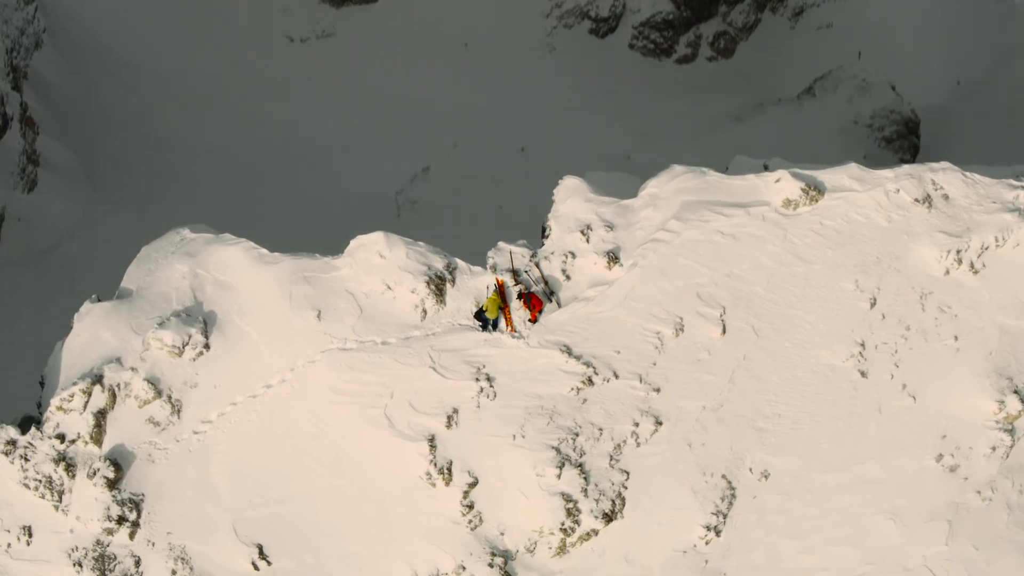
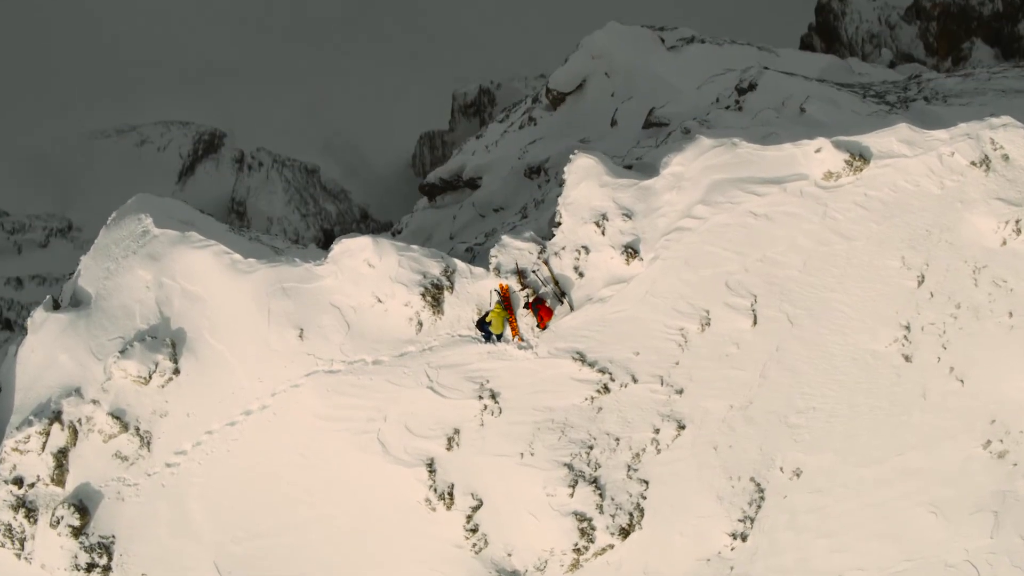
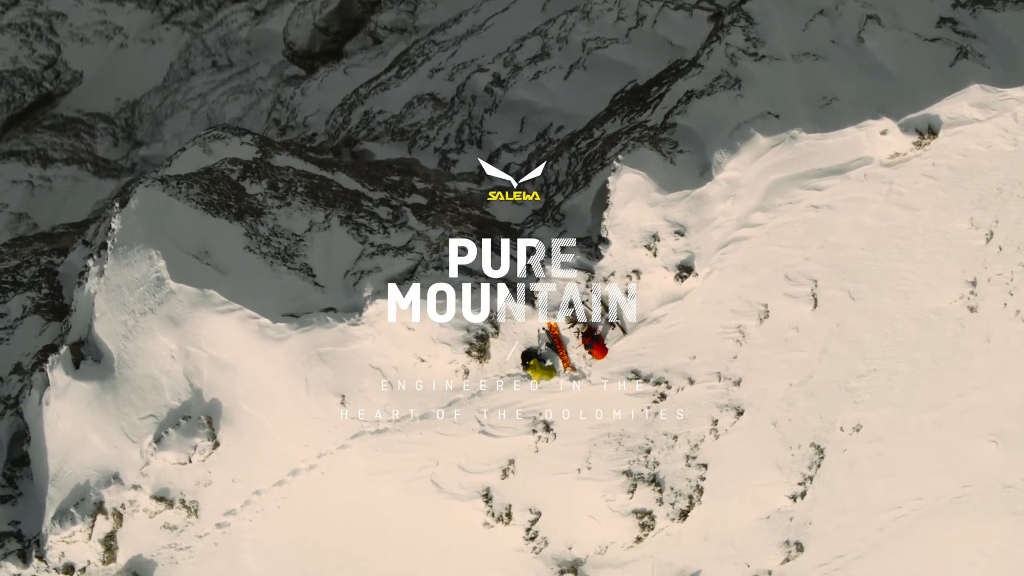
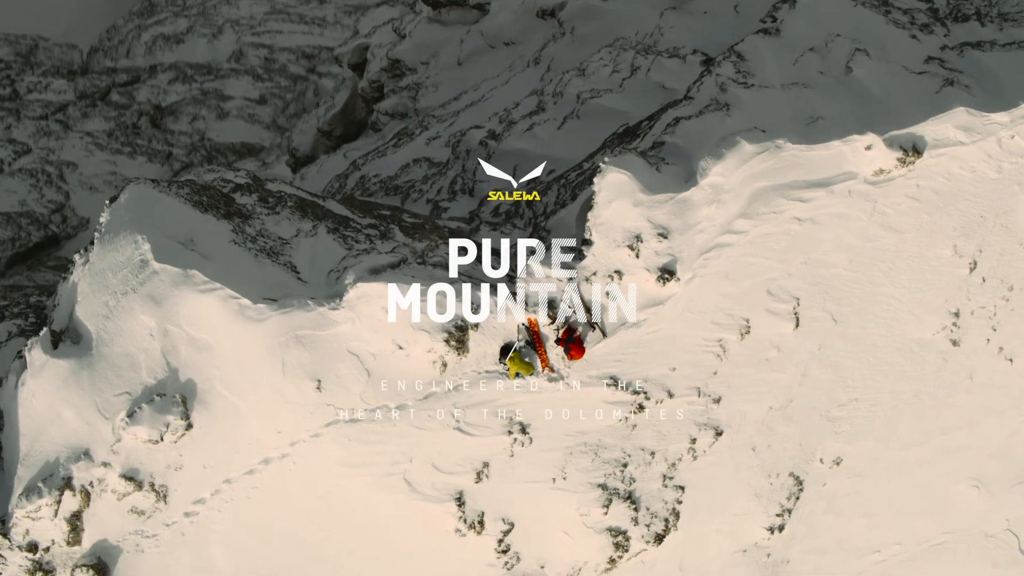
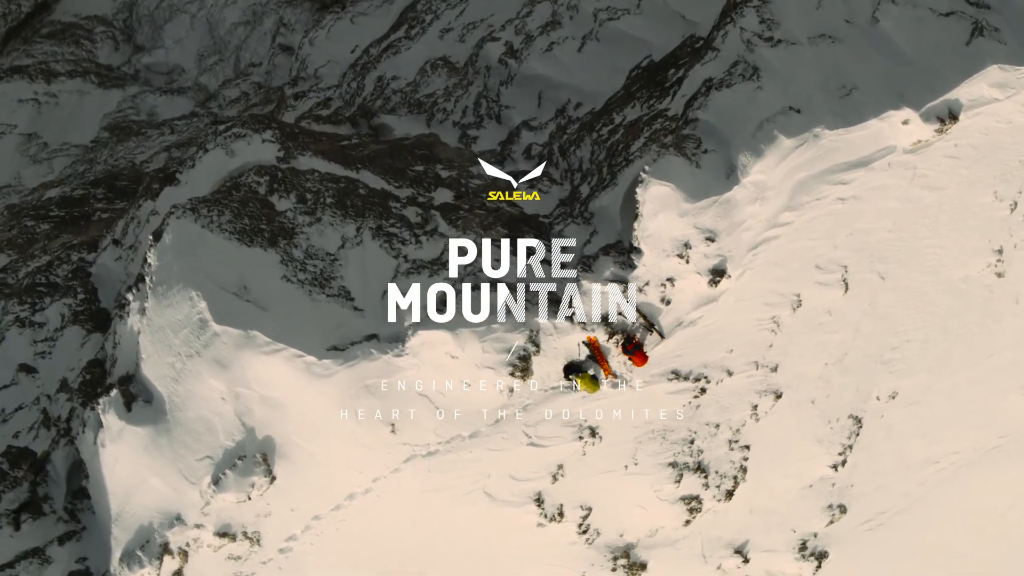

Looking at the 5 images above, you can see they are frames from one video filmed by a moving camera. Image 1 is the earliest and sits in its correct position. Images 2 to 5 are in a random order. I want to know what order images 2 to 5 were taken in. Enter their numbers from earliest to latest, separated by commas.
2, 4, 3, 5
